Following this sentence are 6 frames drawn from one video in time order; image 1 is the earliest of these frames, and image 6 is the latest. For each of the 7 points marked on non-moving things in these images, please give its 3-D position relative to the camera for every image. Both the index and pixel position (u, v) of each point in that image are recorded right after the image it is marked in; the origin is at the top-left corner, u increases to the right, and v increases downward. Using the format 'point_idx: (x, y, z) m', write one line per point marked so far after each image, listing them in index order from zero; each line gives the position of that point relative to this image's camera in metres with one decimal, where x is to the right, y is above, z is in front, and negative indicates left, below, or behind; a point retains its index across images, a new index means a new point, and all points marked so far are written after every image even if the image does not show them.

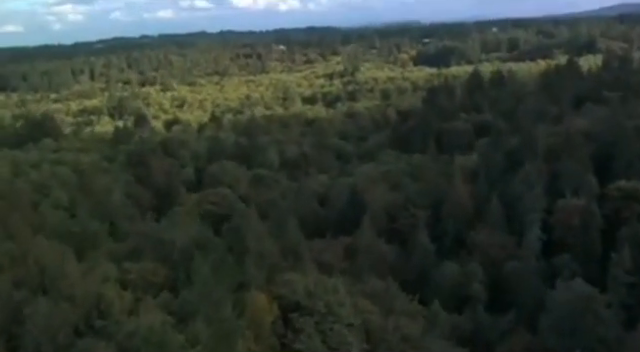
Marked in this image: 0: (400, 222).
0: (+2.2, -1.3, +19.5) m
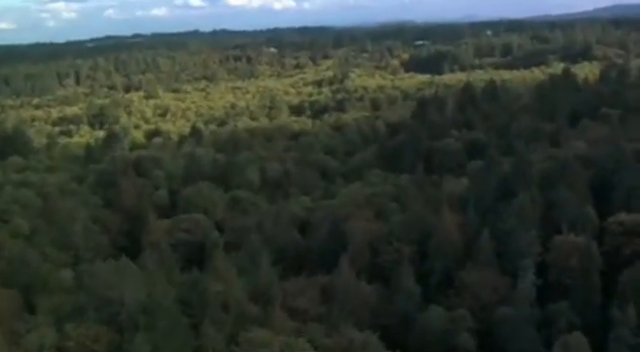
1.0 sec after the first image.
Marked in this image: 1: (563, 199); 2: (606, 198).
0: (+1.6, -2.1, +18.0) m
1: (+6.6, -0.6, +18.7) m
2: (+8.1, -0.6, +19.6) m
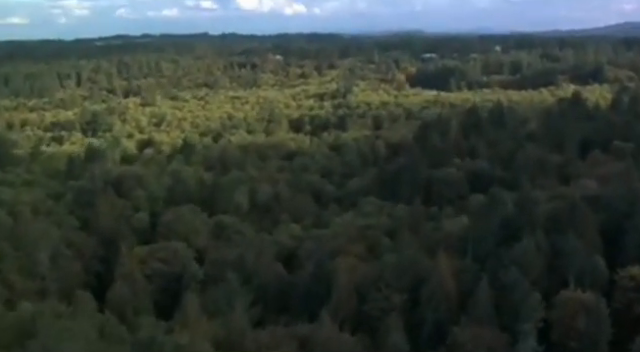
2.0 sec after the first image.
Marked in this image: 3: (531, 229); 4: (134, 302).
0: (+1.2, -3.1, +16.5) m
1: (+6.2, -1.8, +17.1) m
2: (+7.7, -1.8, +18.0) m
3: (+5.7, -1.4, +18.5) m
4: (-4.8, -3.3, +17.7) m
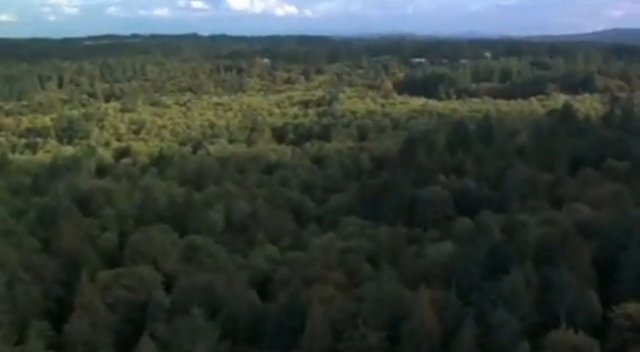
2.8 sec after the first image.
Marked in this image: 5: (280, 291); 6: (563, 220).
0: (+0.5, -3.7, +15.3) m
1: (+5.6, -2.4, +15.9) m
2: (+7.1, -2.5, +16.9) m
3: (+5.0, -2.1, +17.3) m
4: (-5.4, -3.8, +16.4) m
5: (-1.1, -3.1, +19.0) m
6: (+6.8, -1.2, +19.2) m
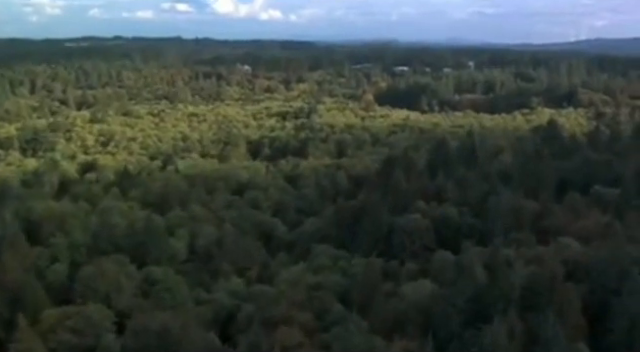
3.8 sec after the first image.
0: (-0.2, -4.5, +13.6) m
1: (+4.8, -3.3, +14.4) m
2: (+6.3, -3.4, +15.4) m
3: (+4.2, -3.0, +15.8) m
4: (-6.2, -4.6, +14.6) m
5: (-2.0, -3.9, +17.3) m
6: (+5.9, -2.1, +17.7) m
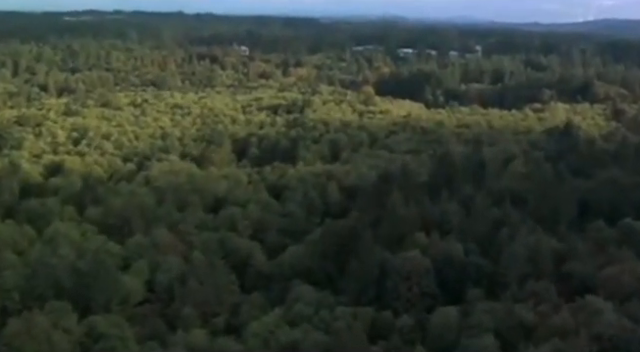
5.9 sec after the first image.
0: (-0.9, -5.6, +10.2) m
1: (+4.2, -4.4, +11.0) m
2: (+5.7, -4.5, +12.0) m
3: (+3.6, -4.1, +12.4) m
4: (-6.9, -5.6, +11.3) m
5: (-2.6, -4.9, +13.9) m
6: (+5.3, -3.2, +14.2) m
